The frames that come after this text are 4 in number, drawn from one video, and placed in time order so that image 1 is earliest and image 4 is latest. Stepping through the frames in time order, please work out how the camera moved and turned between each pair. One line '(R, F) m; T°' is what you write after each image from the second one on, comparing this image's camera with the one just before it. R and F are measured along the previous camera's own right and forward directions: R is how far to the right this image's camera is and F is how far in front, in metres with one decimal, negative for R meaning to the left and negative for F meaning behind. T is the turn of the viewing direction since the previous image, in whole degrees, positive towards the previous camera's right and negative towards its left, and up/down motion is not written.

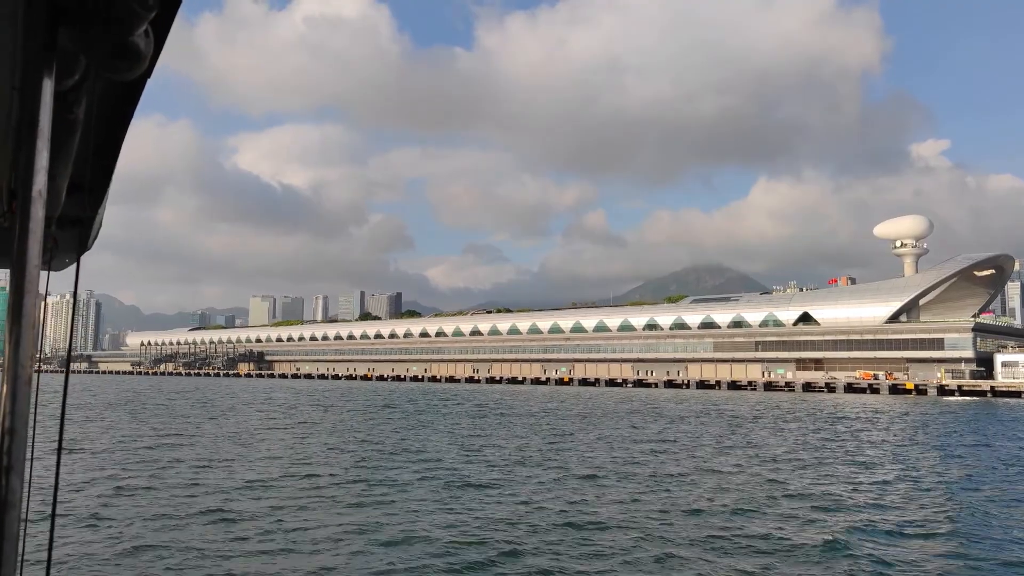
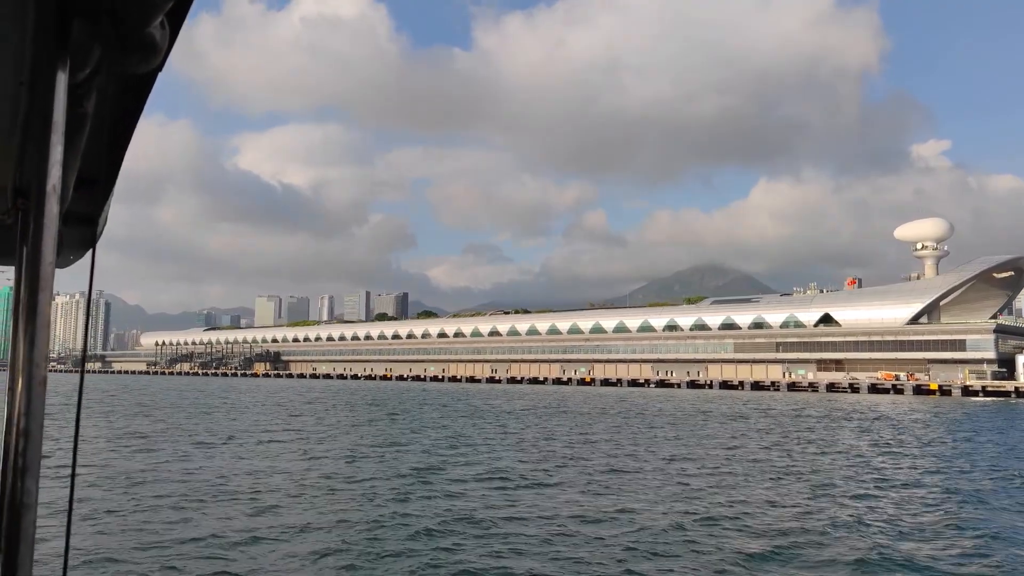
(-0.5, +0.6) m; 0°
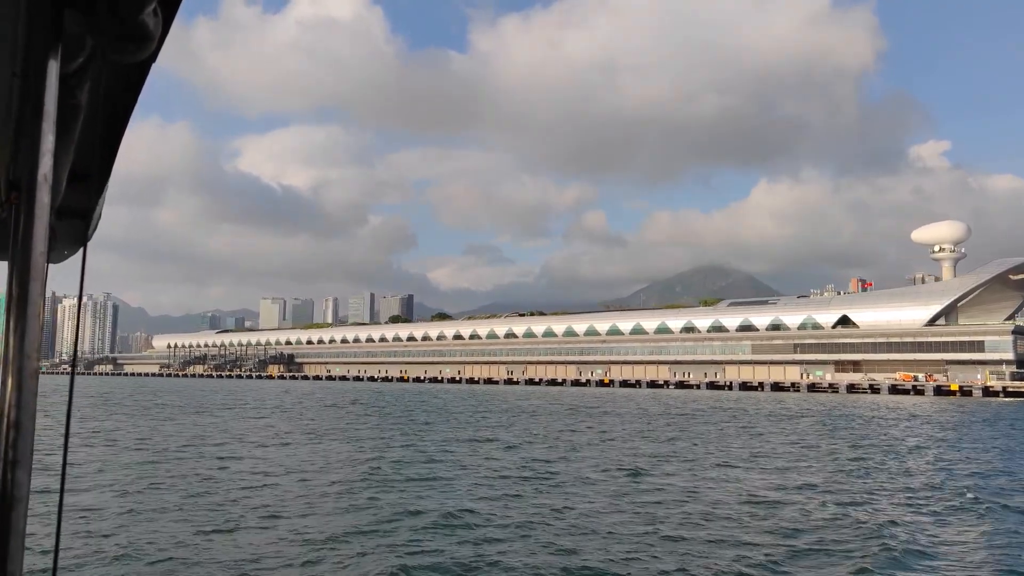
(-0.4, +0.5) m; 0°
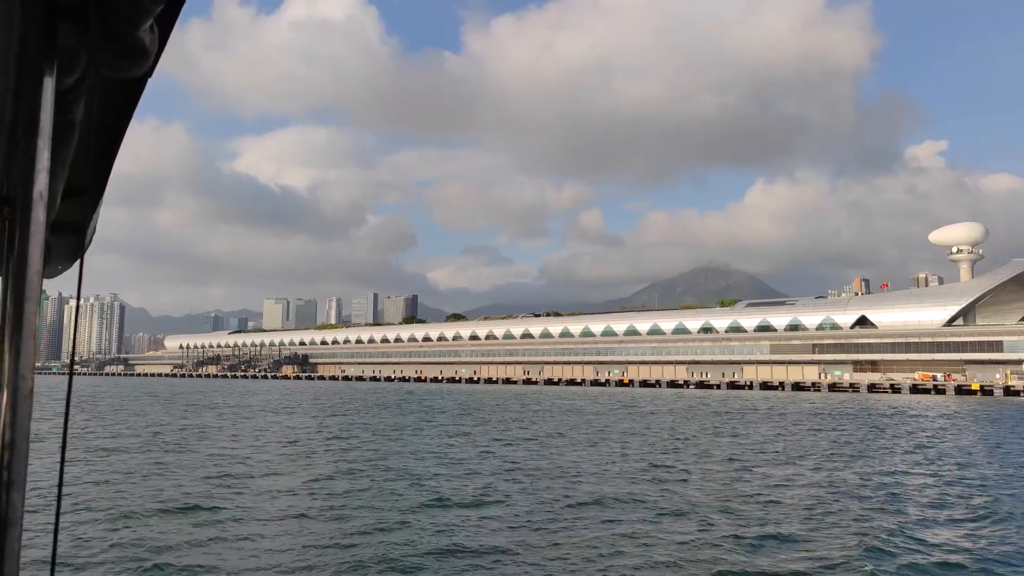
(-0.4, +0.5) m; 0°
